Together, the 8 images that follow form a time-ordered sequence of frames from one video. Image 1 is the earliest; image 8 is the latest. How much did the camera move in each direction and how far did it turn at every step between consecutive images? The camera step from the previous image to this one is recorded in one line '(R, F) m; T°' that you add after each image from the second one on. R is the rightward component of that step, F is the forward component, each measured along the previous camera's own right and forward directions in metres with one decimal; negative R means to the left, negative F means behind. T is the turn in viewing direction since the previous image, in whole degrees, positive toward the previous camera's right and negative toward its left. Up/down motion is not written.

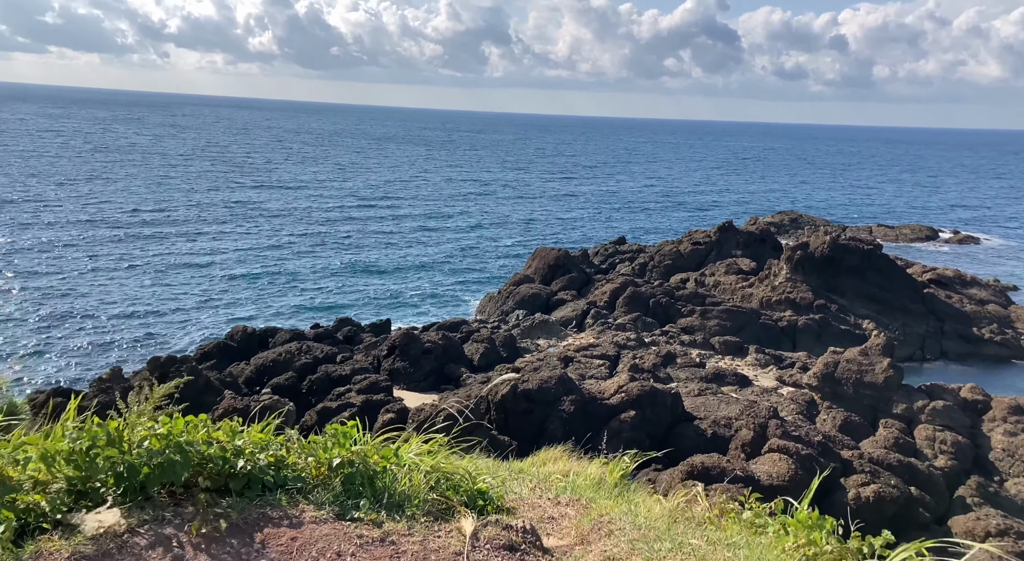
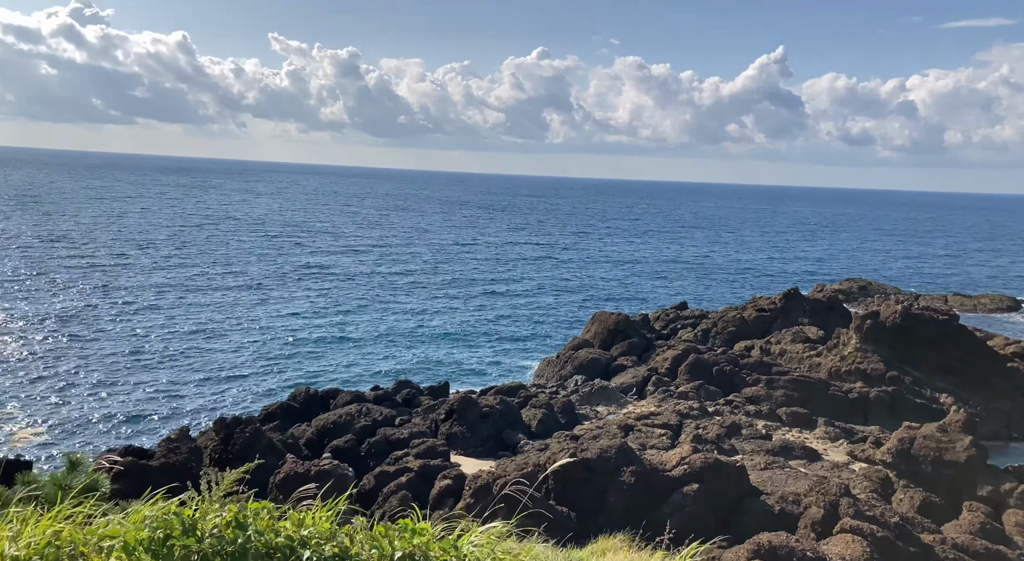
(0.0, +0.4) m; -4°
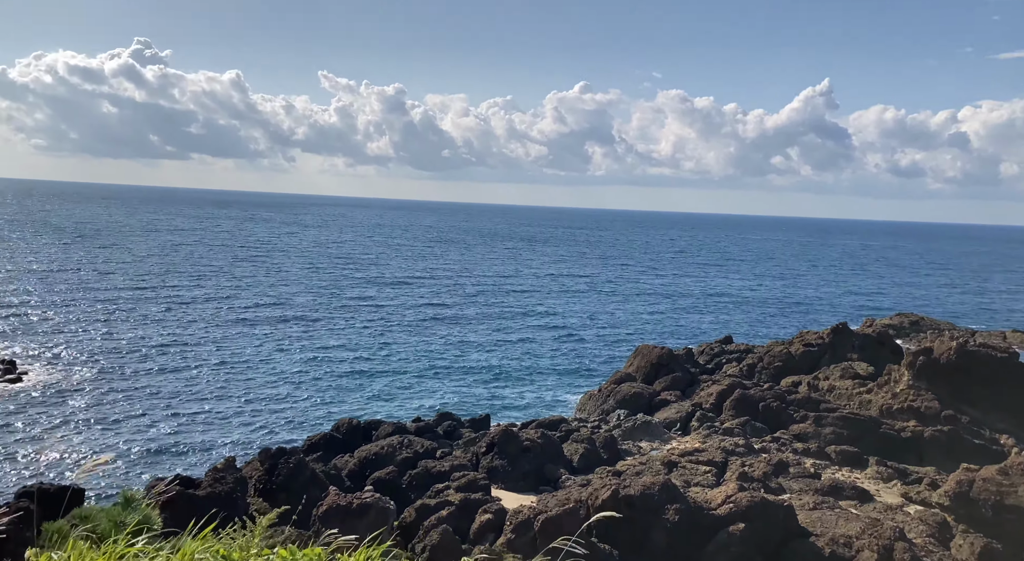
(0.0, +0.3) m; -2°
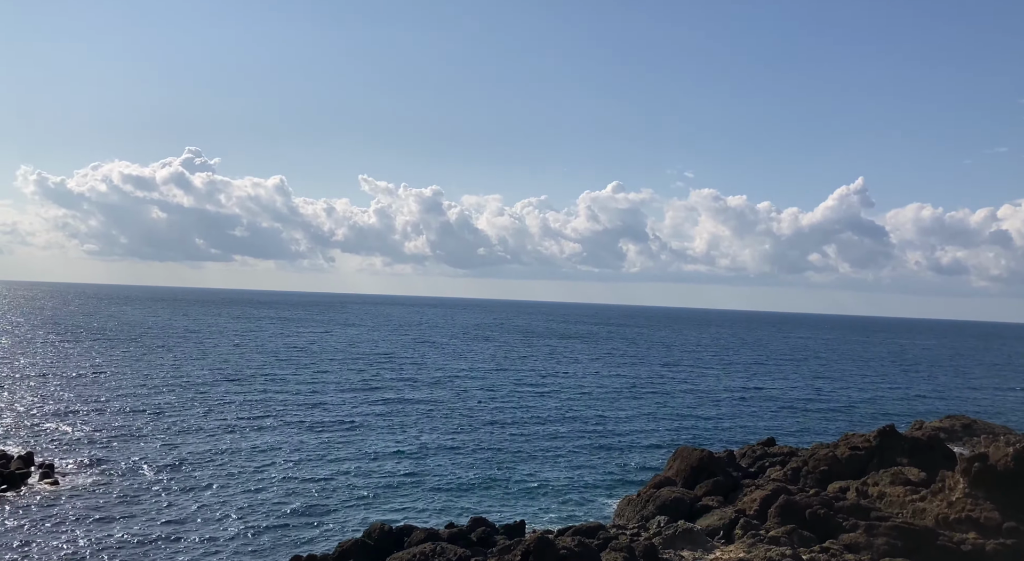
(+0.1, +0.7) m; -2°
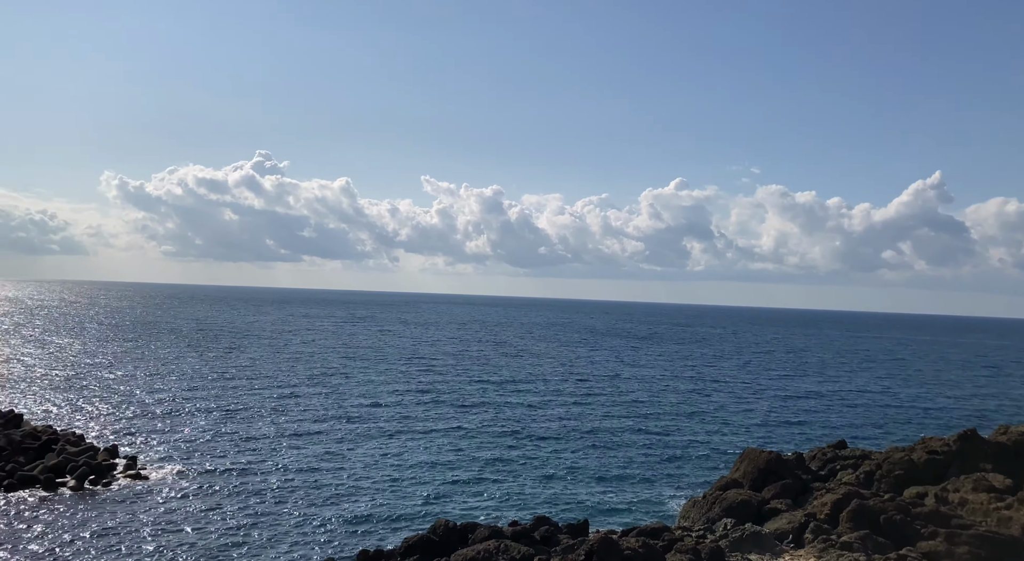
(-0.1, +0.5) m; -4°
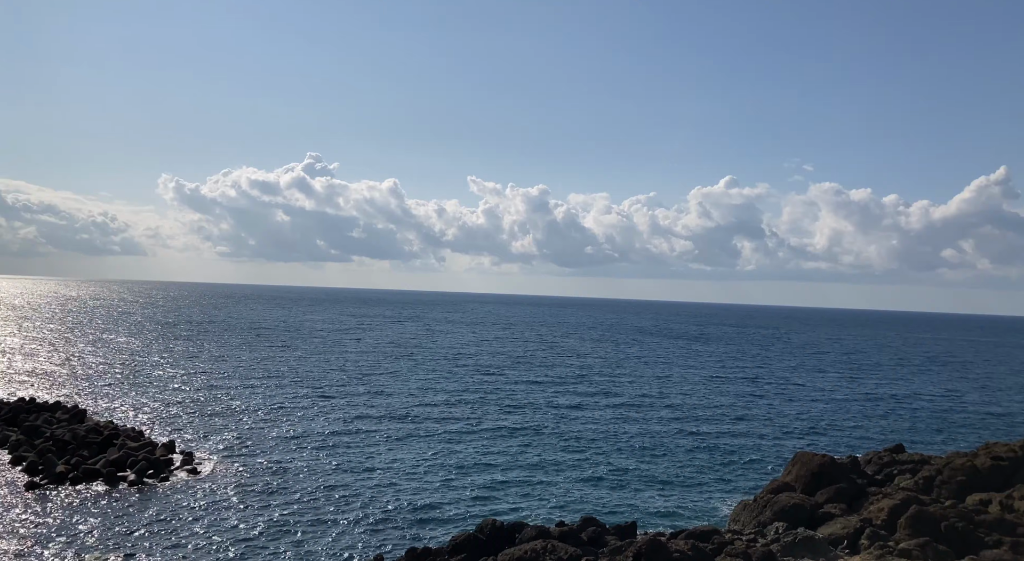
(-0.1, +0.6) m; -3°
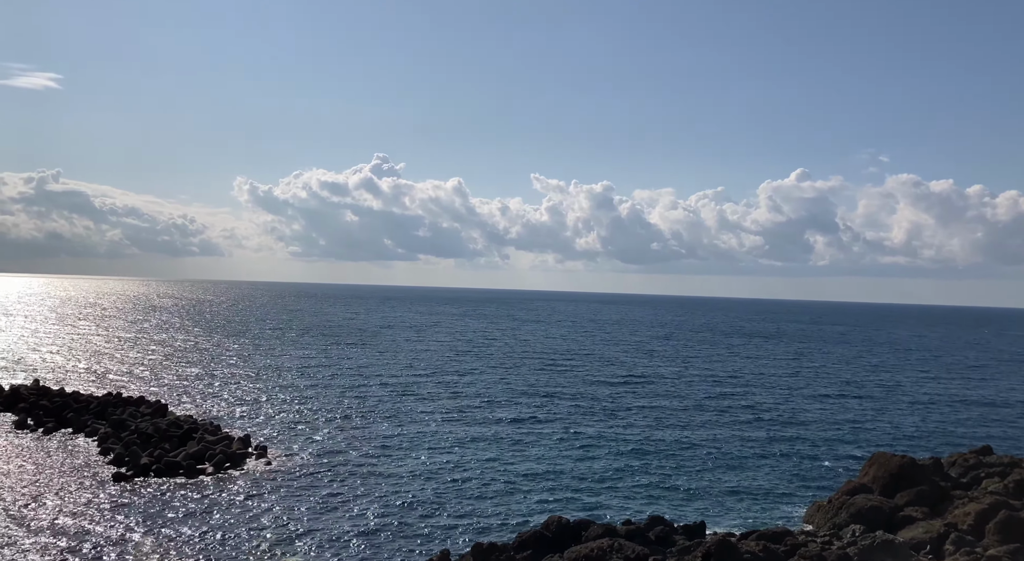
(-0.2, +0.8) m; -4°
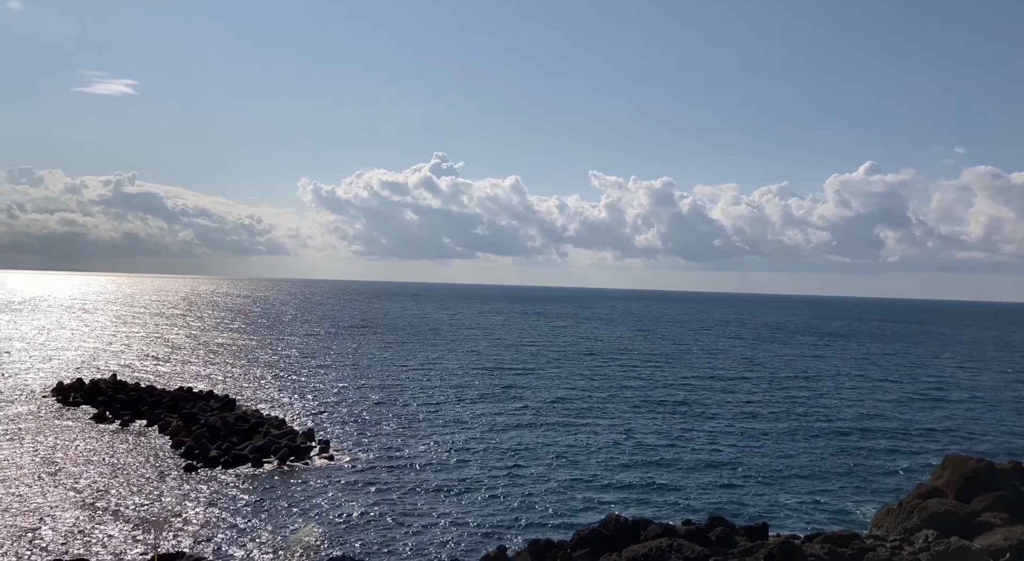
(-0.1, +0.9) m; -4°
